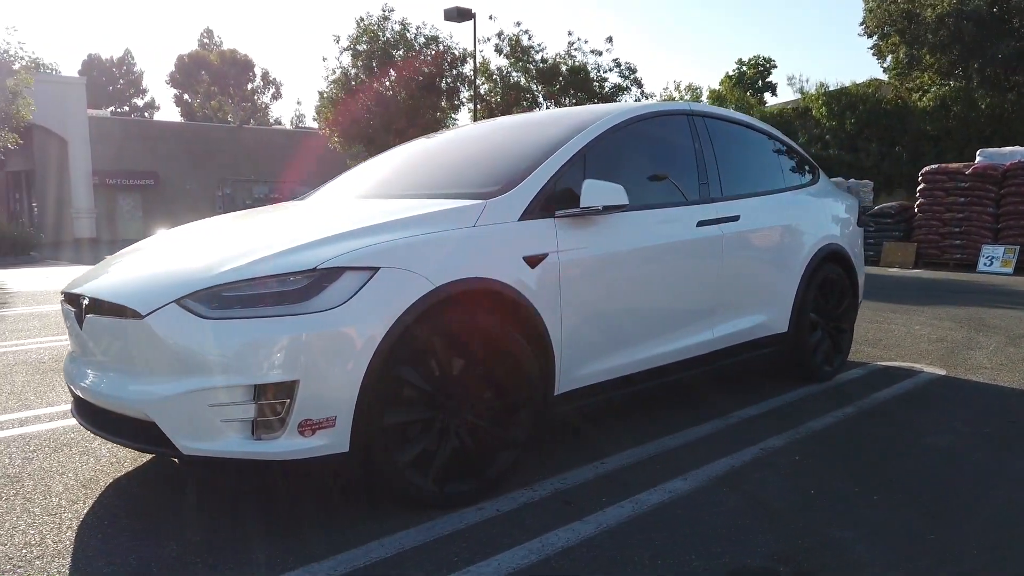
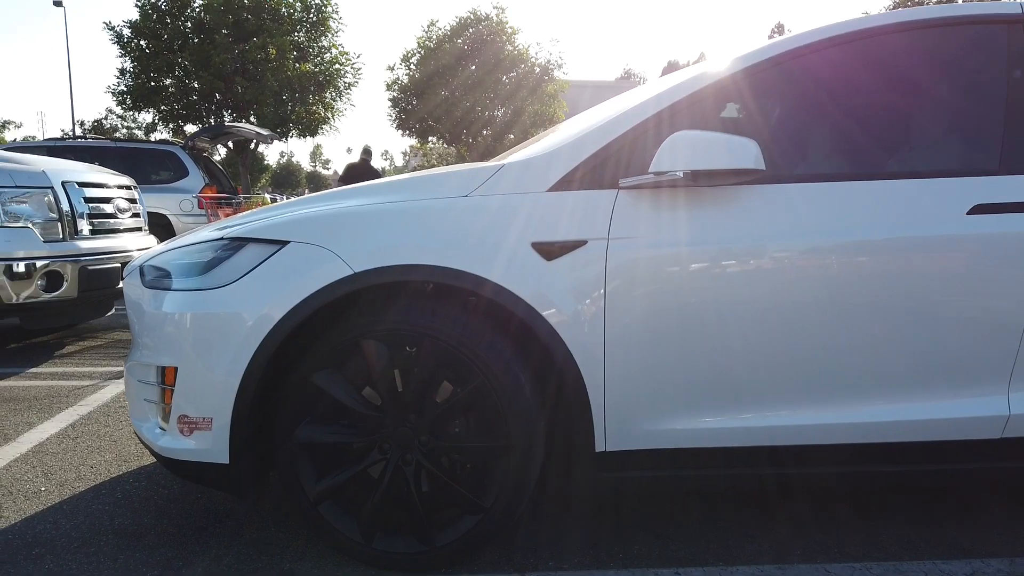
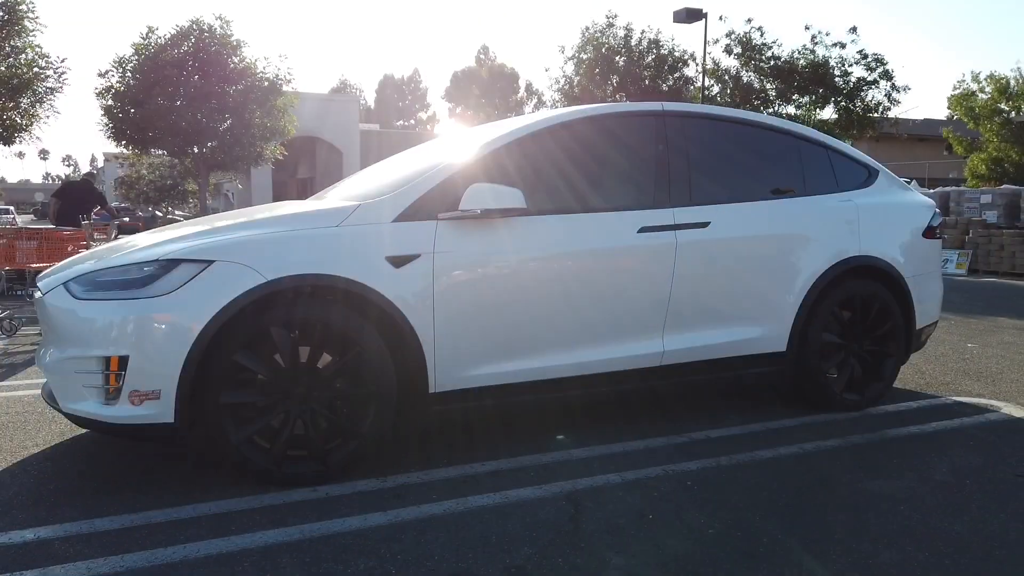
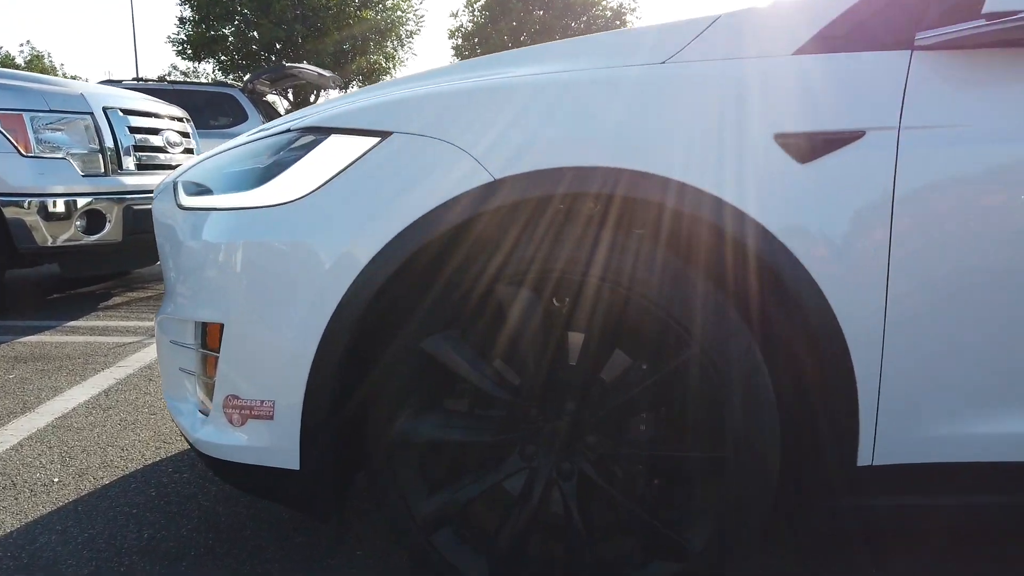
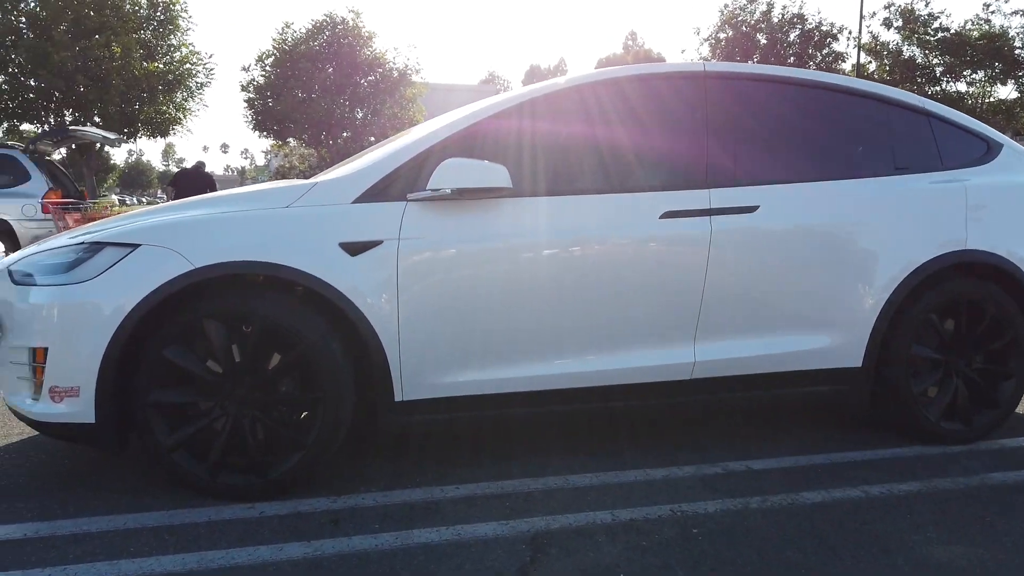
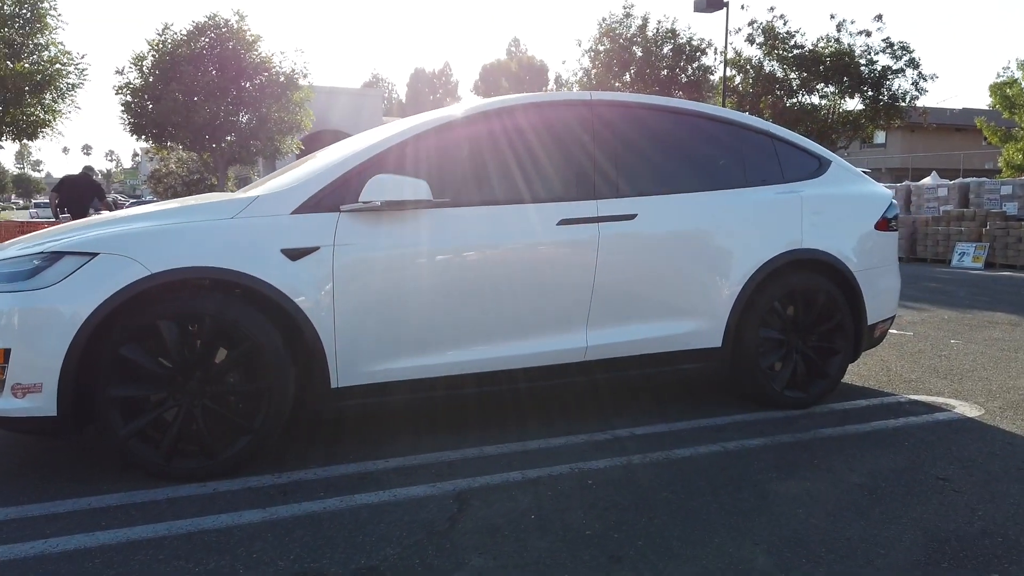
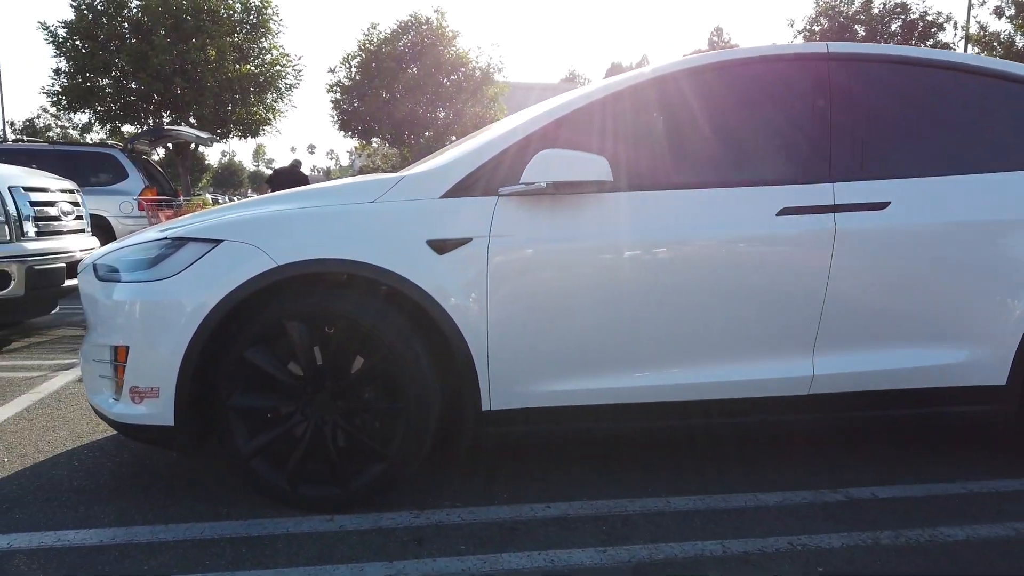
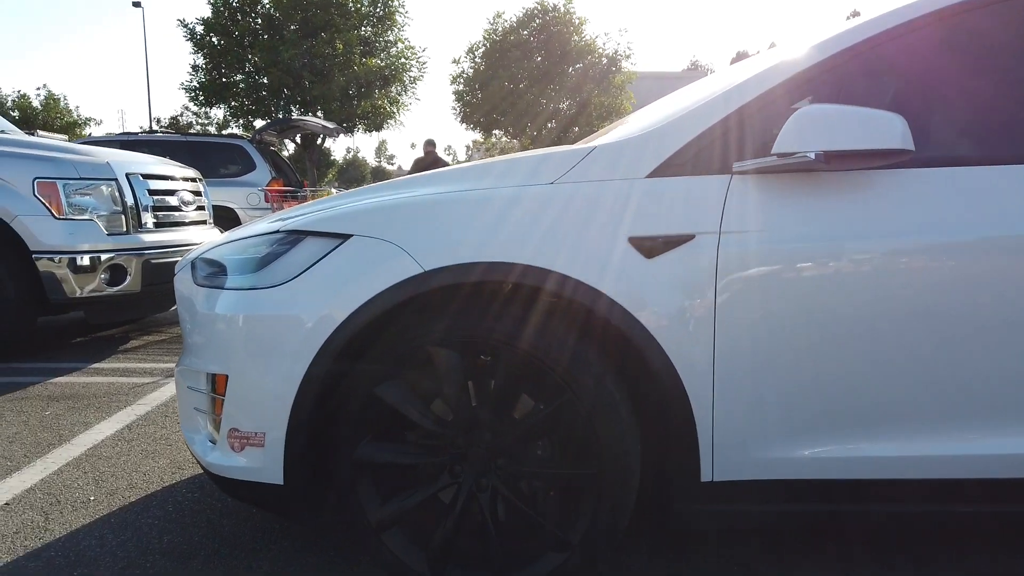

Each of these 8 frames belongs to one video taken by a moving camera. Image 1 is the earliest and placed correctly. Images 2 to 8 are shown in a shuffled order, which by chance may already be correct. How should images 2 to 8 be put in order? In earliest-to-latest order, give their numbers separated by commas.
3, 6, 5, 7, 2, 8, 4
